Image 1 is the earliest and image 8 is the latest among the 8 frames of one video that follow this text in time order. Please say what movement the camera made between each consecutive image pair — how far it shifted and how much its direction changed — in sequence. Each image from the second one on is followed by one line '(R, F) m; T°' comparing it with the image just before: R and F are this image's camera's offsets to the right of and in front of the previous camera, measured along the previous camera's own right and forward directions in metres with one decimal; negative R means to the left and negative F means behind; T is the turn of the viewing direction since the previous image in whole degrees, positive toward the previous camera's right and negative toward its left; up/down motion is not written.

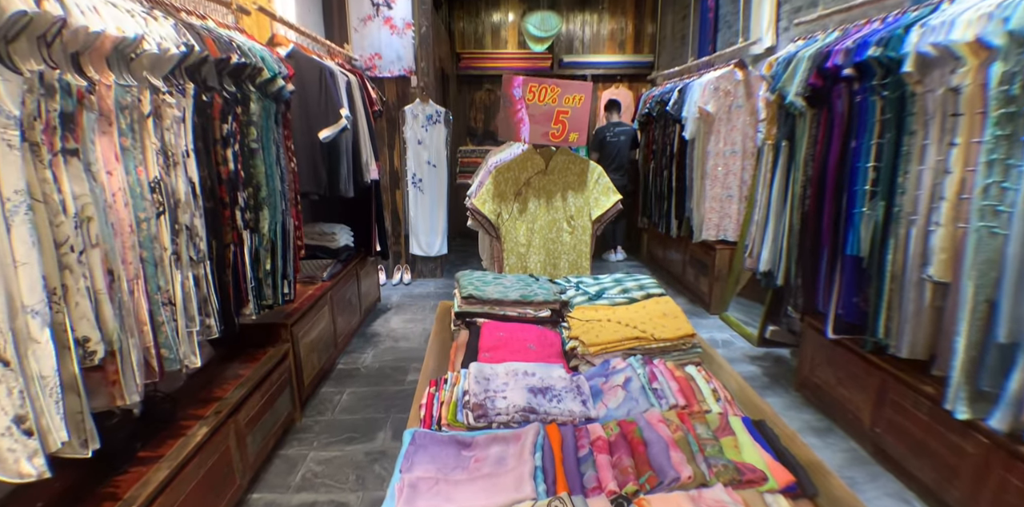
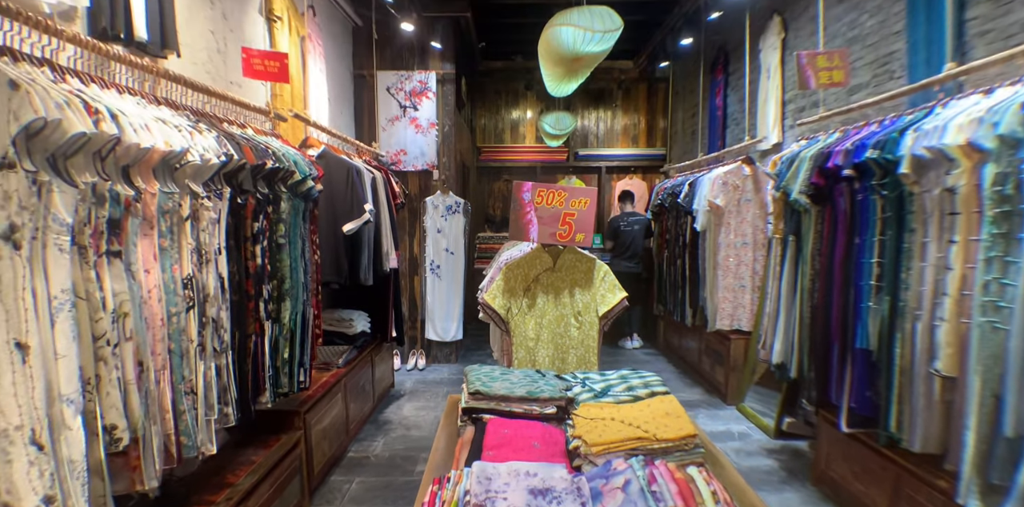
(0.0, -0.1) m; -2°
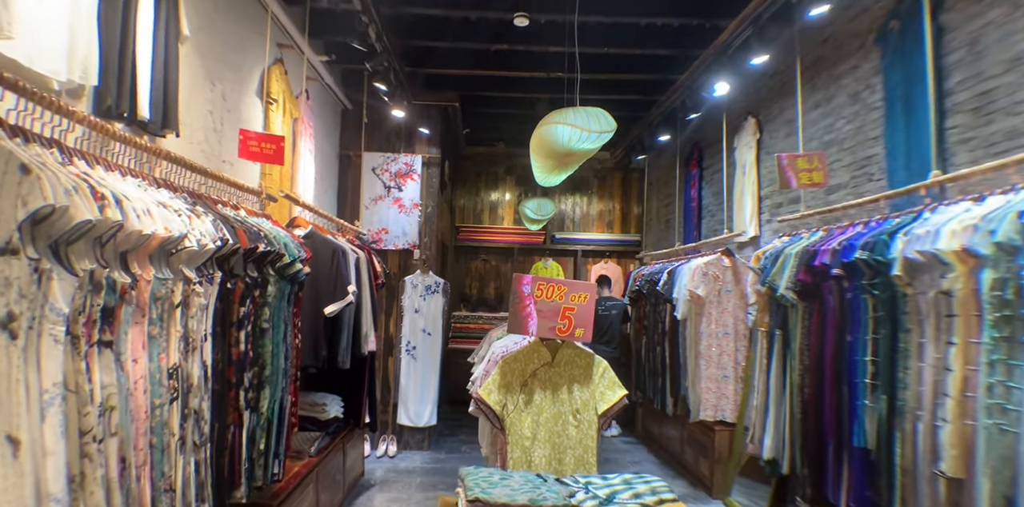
(-0.1, 0.0) m; +3°
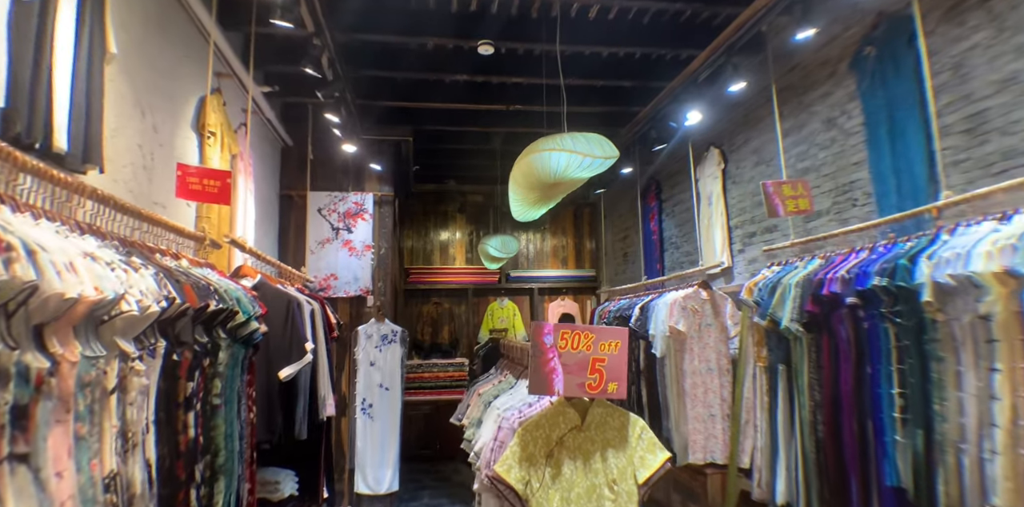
(-0.3, +0.3) m; +7°
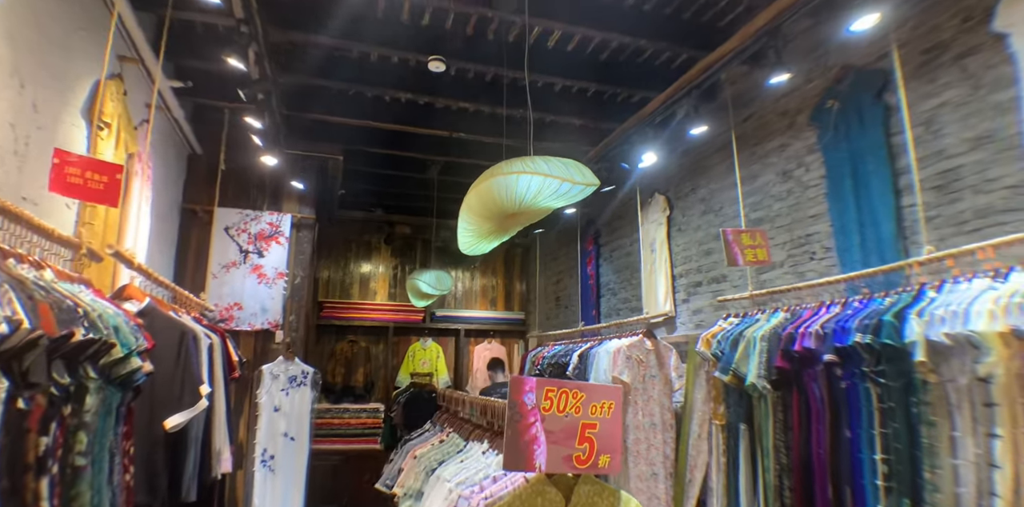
(-0.2, +0.3) m; +9°
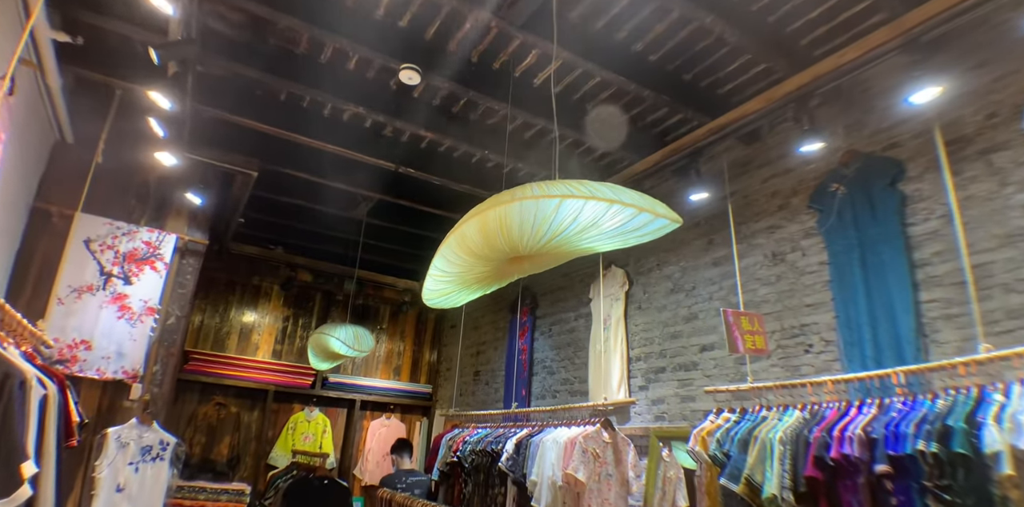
(-0.4, +0.6) m; +12°
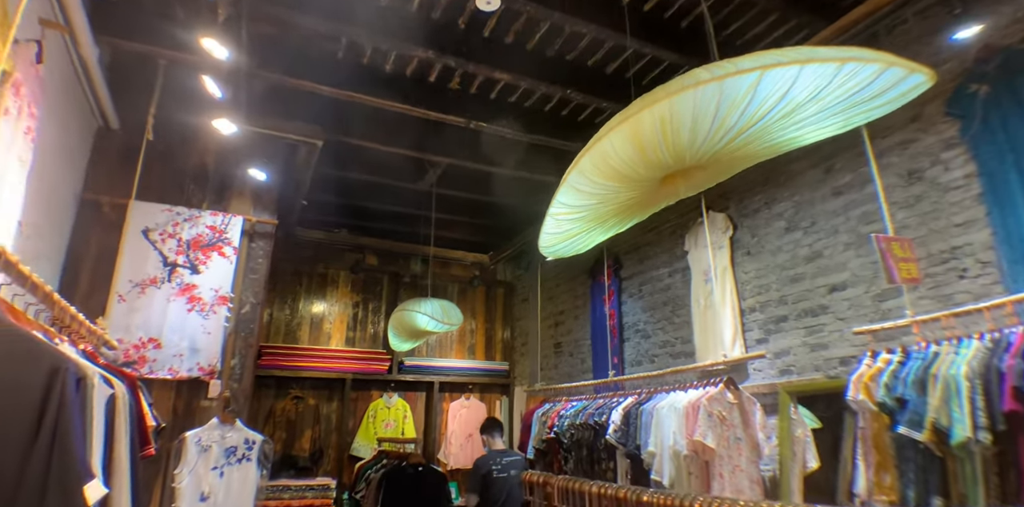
(-0.3, +0.4) m; -5°
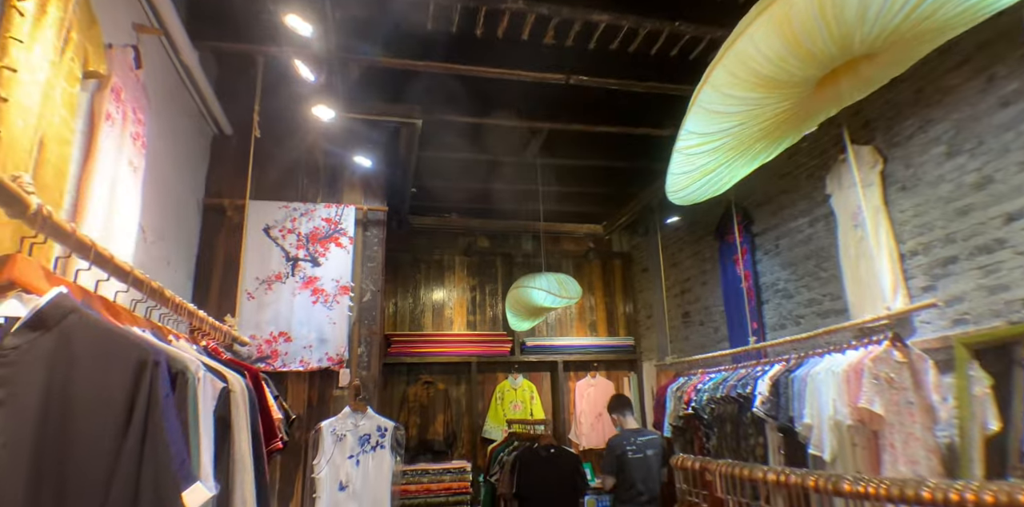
(0.0, +0.2) m; -12°
